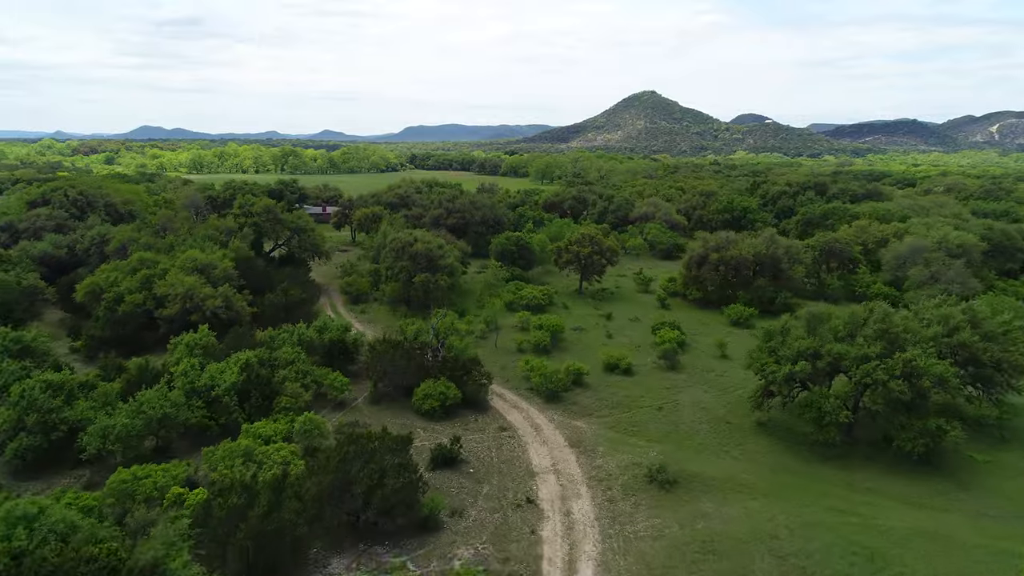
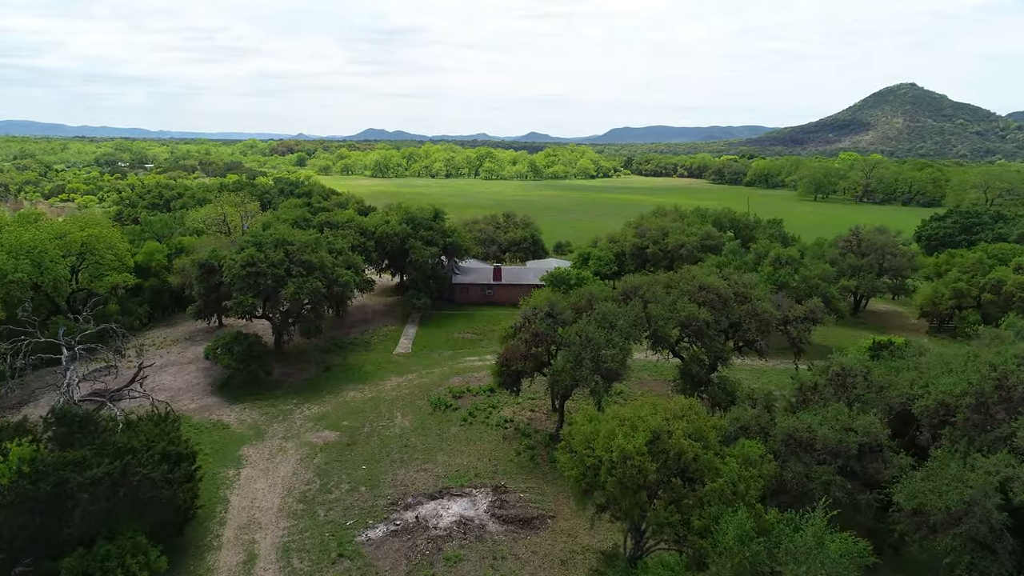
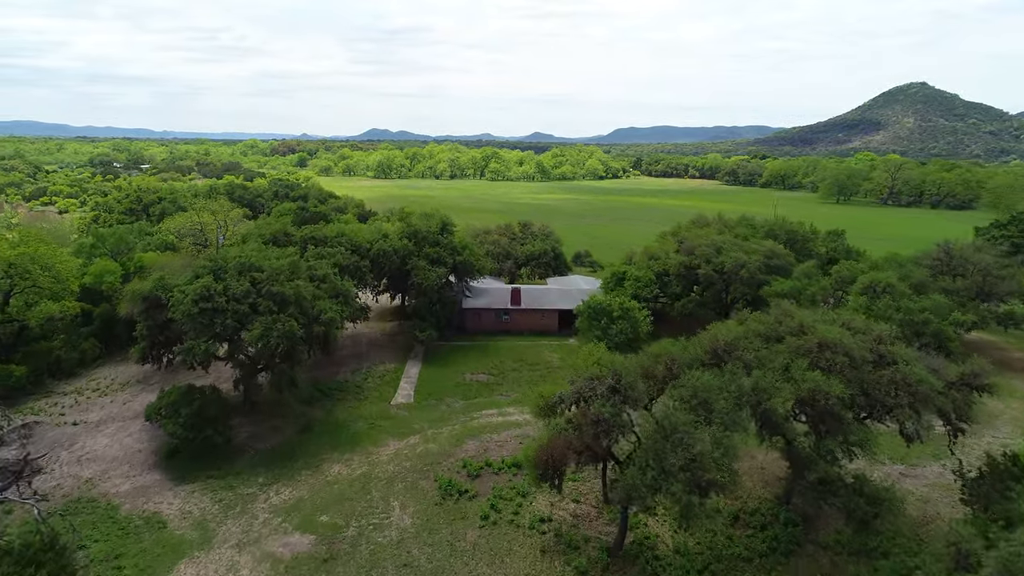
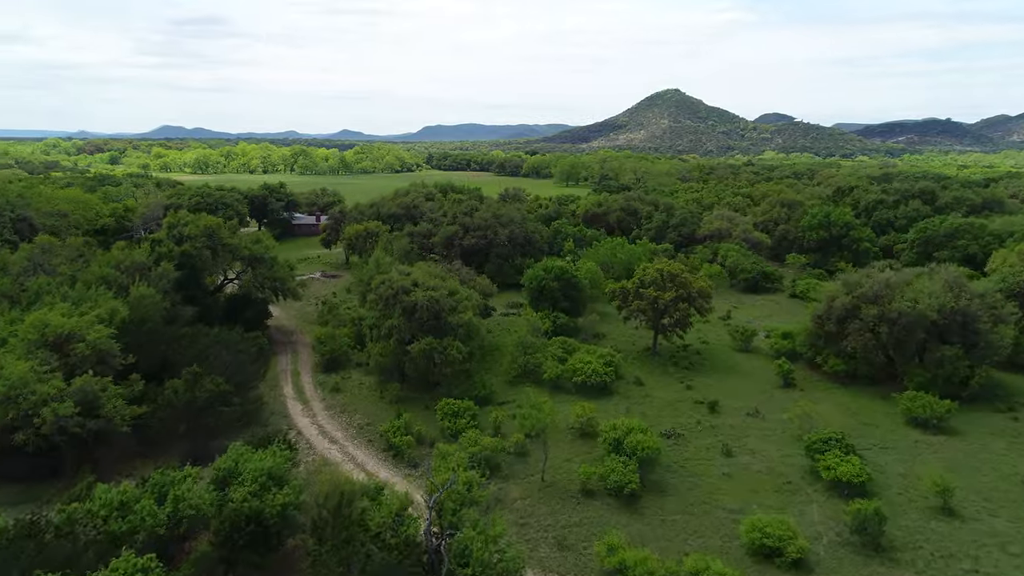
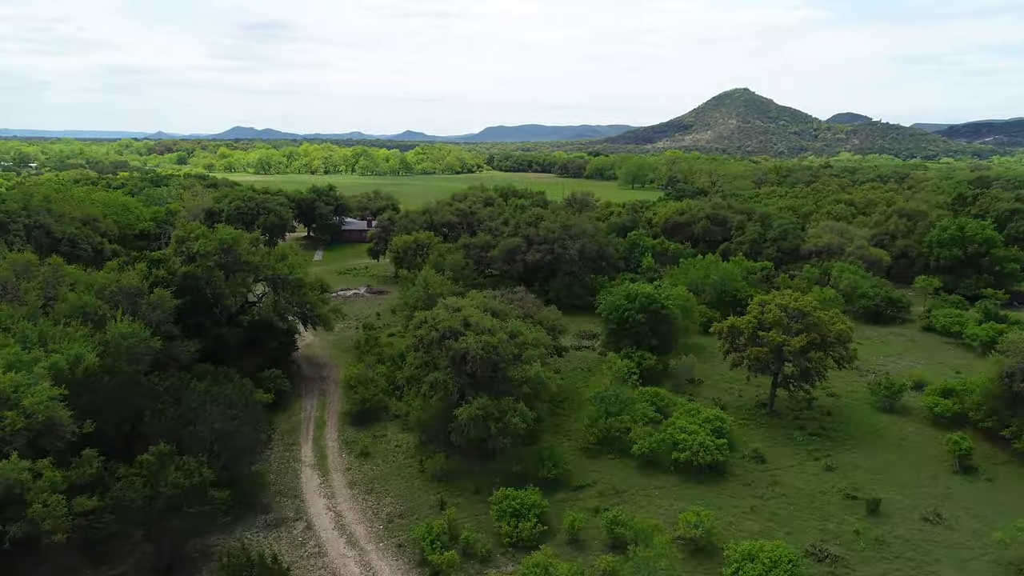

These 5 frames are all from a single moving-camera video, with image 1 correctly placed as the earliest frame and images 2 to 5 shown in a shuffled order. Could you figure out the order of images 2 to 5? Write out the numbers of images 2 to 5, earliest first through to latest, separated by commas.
4, 5, 2, 3
